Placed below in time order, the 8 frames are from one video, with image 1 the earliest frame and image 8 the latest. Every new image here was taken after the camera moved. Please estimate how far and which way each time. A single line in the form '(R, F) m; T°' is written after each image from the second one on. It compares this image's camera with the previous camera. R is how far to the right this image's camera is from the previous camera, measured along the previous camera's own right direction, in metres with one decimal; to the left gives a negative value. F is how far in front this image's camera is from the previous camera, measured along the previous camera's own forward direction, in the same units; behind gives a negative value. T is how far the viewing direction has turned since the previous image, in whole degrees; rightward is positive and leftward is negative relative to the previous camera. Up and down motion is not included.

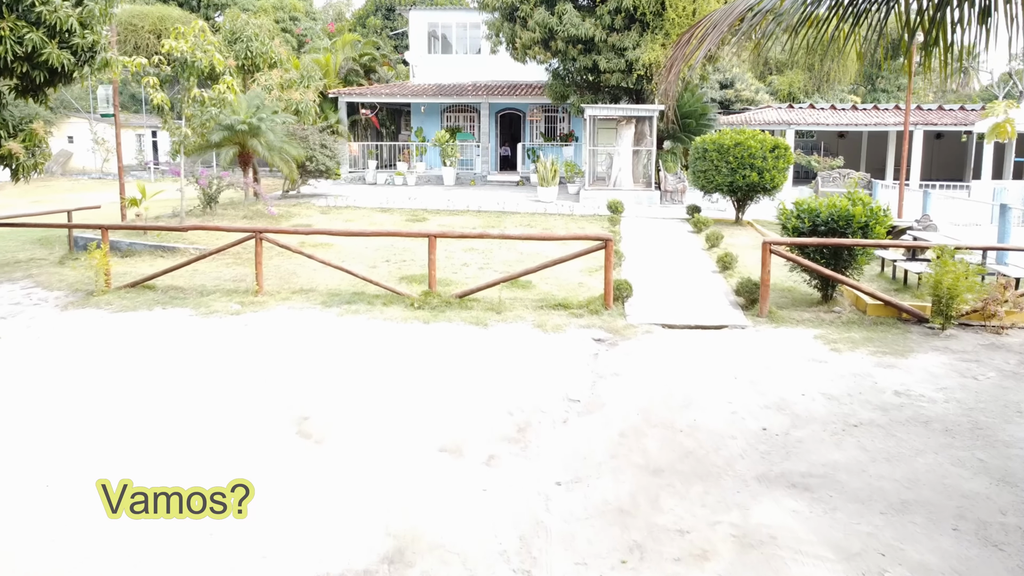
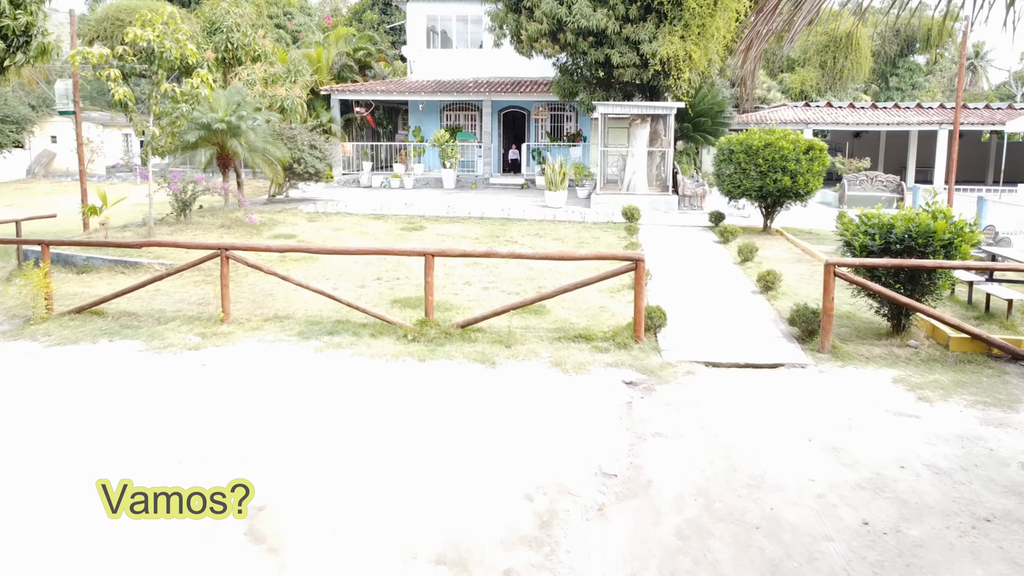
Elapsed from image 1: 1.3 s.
(-0.1, +1.5) m; 0°
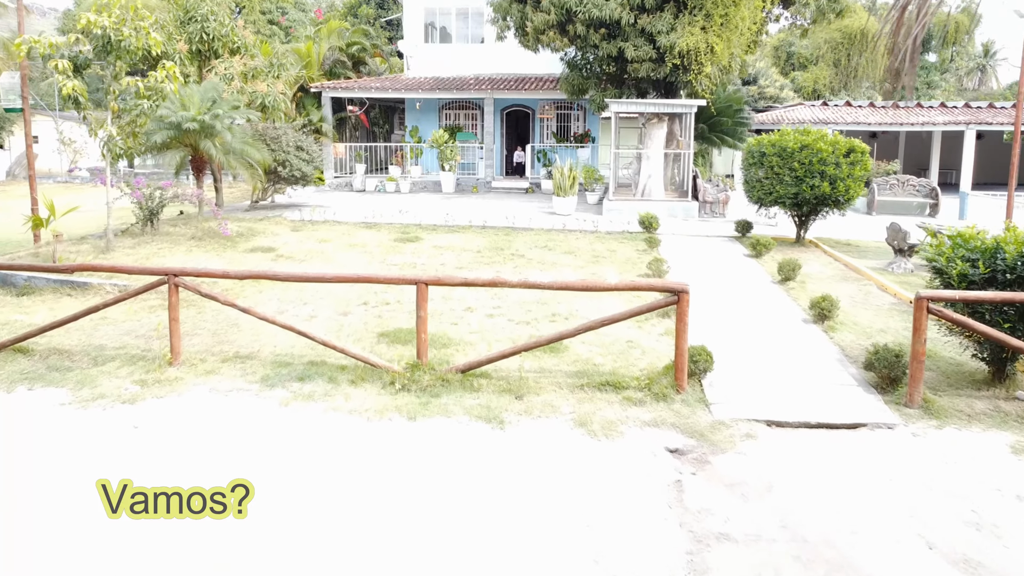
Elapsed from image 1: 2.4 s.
(-0.1, +1.5) m; 0°
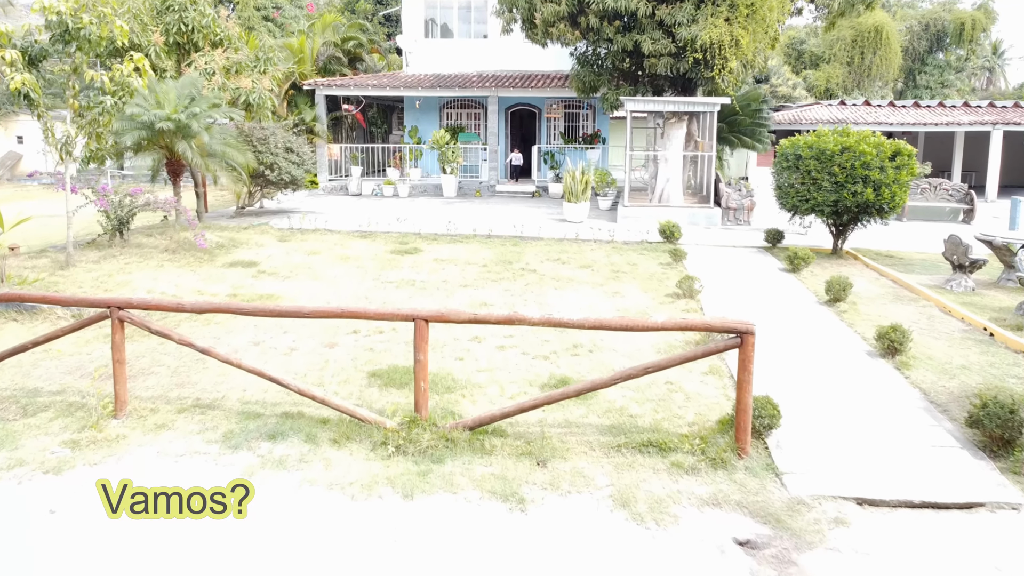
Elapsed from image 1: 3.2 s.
(-0.1, +1.2) m; 0°
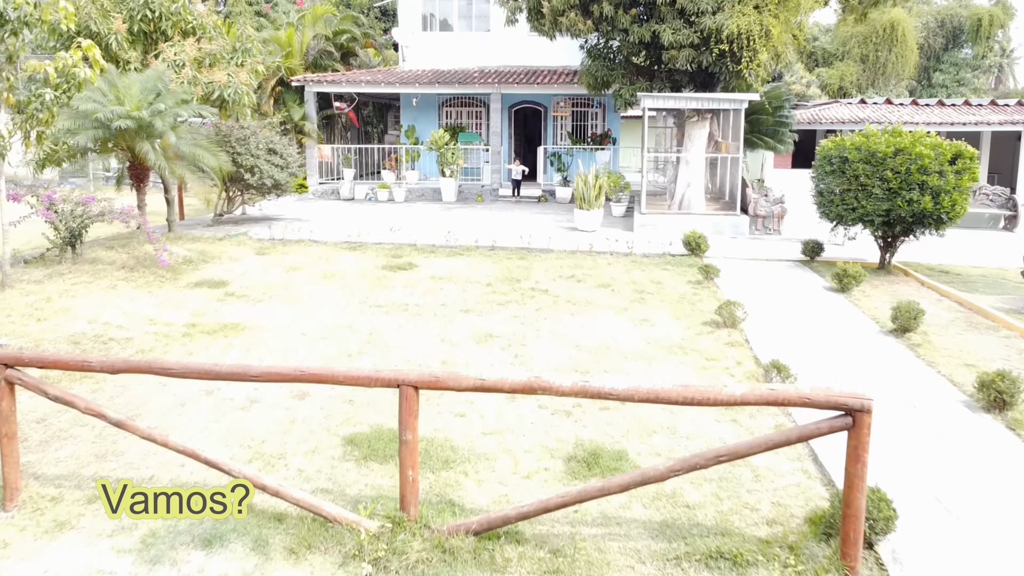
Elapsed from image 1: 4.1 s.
(-0.1, +1.4) m; 0°
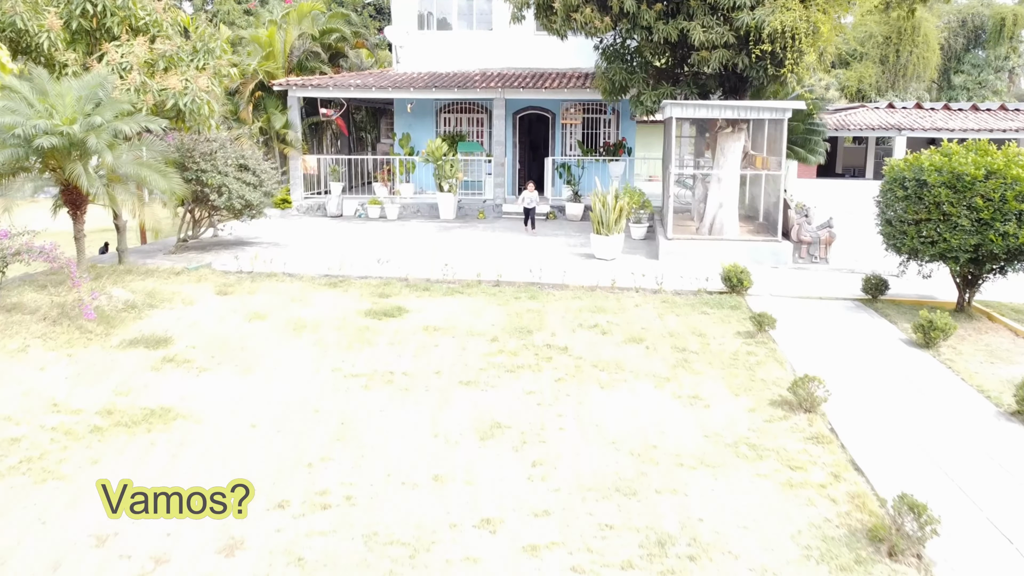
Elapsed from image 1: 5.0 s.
(-0.1, +1.8) m; 0°
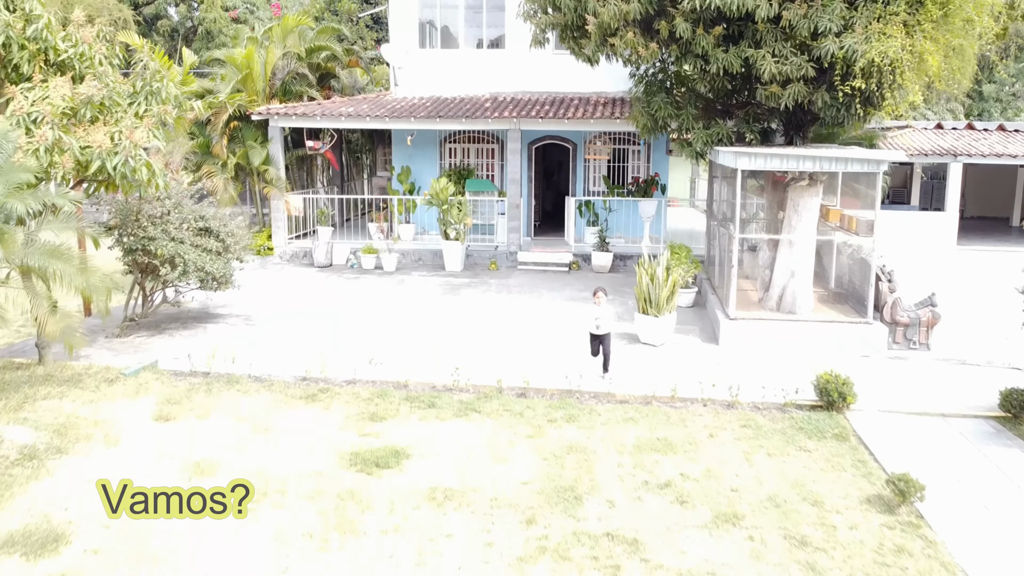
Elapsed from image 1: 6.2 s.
(-0.3, +2.3) m; 0°
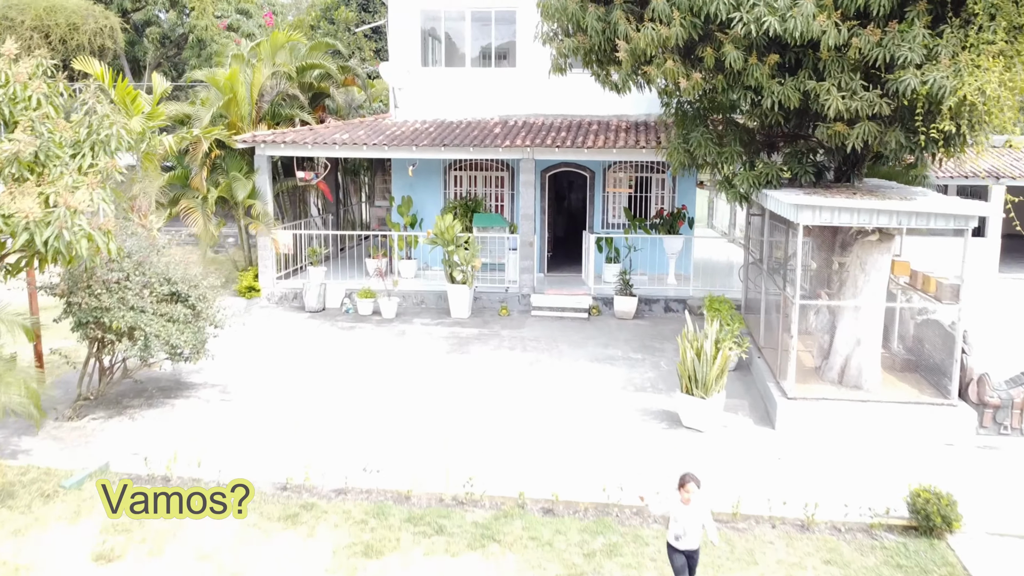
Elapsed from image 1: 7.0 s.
(-0.2, +1.4) m; 0°
